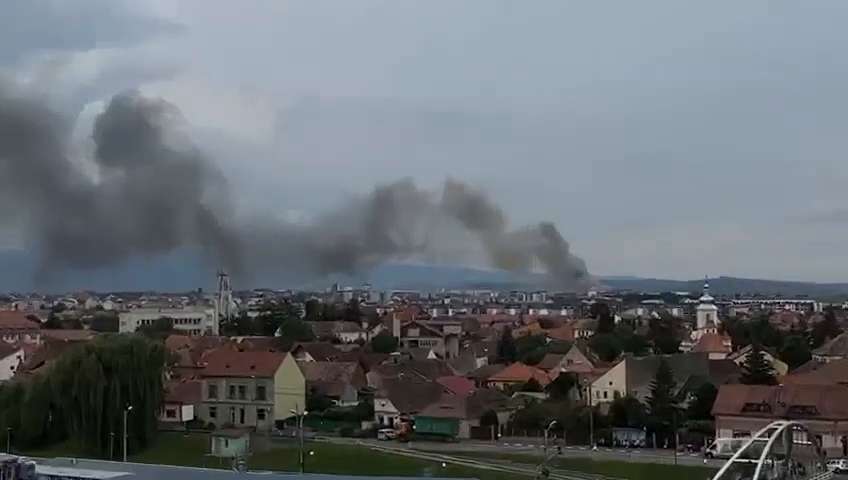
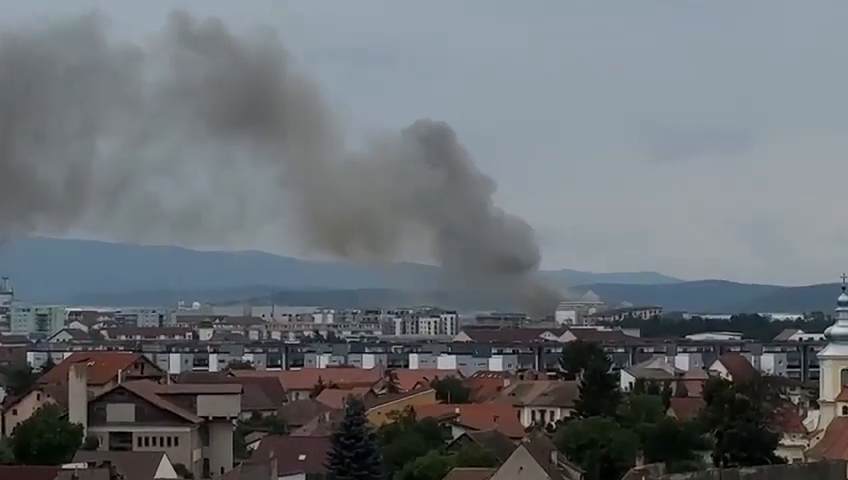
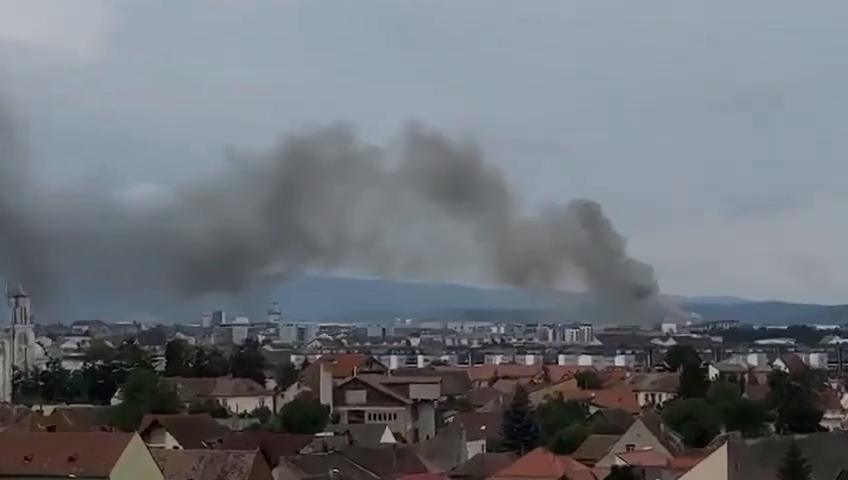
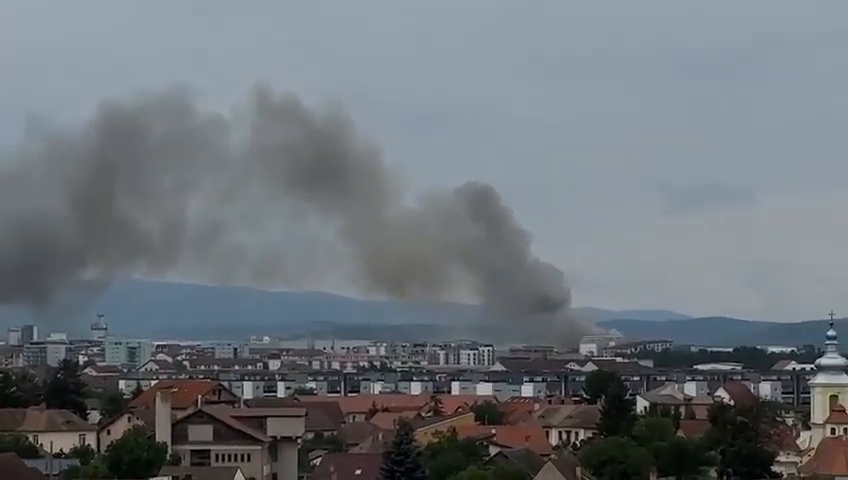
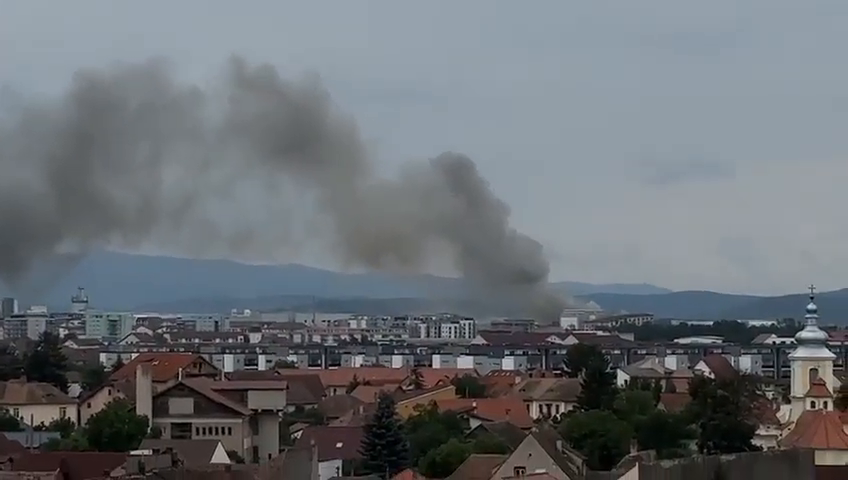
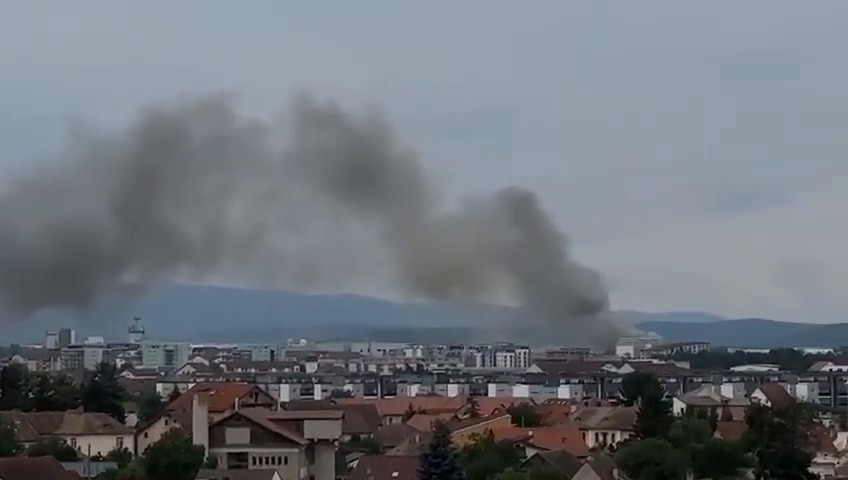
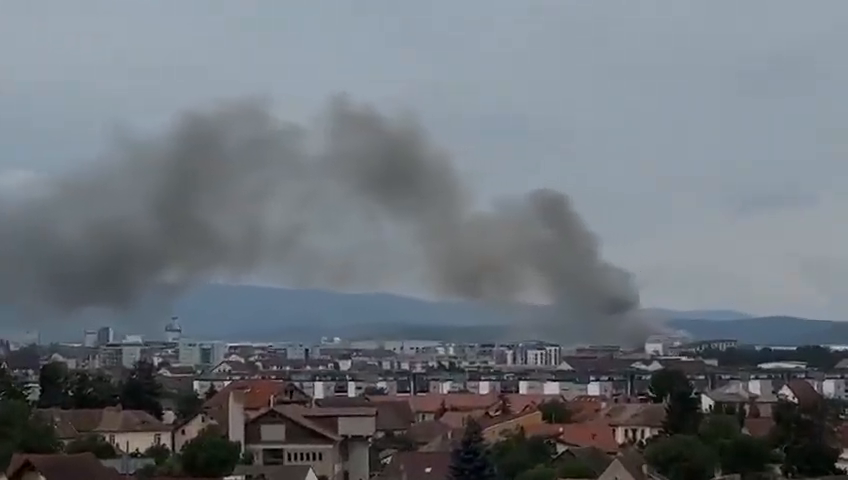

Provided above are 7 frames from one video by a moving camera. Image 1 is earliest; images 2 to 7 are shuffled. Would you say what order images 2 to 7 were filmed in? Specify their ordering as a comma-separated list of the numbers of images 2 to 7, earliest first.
3, 7, 6, 4, 5, 2
